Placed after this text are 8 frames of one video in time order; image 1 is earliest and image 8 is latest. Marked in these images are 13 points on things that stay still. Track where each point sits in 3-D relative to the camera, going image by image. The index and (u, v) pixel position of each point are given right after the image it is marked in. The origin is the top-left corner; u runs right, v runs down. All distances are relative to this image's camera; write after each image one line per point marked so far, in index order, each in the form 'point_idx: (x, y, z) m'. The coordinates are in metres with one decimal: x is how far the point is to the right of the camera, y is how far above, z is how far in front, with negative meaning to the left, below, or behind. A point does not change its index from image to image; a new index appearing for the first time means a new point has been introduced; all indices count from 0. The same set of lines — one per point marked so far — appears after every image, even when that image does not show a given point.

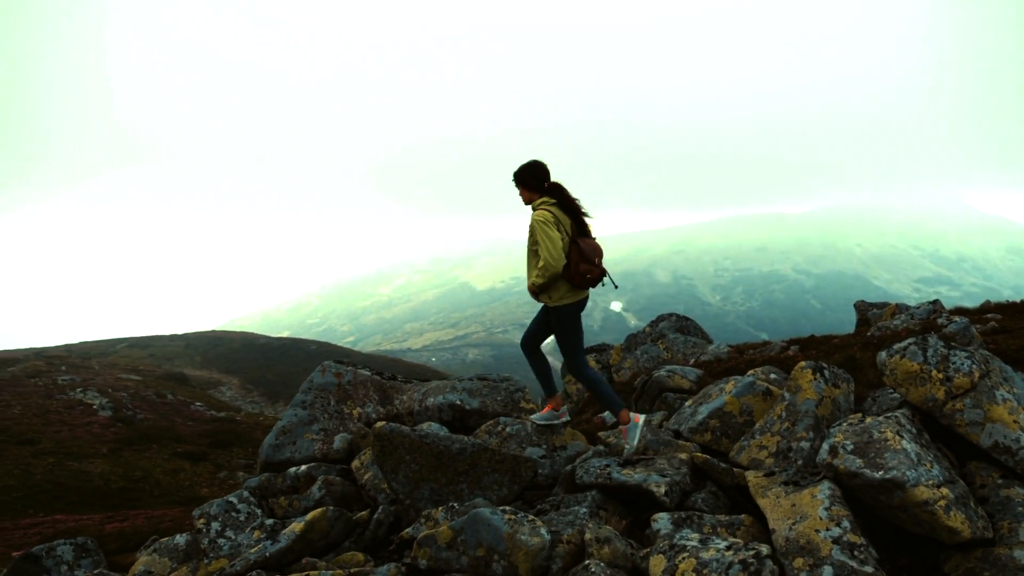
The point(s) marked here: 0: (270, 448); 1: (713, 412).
0: (-6.1, -4.0, +14.4) m
1: (+4.5, -2.8, +12.8) m
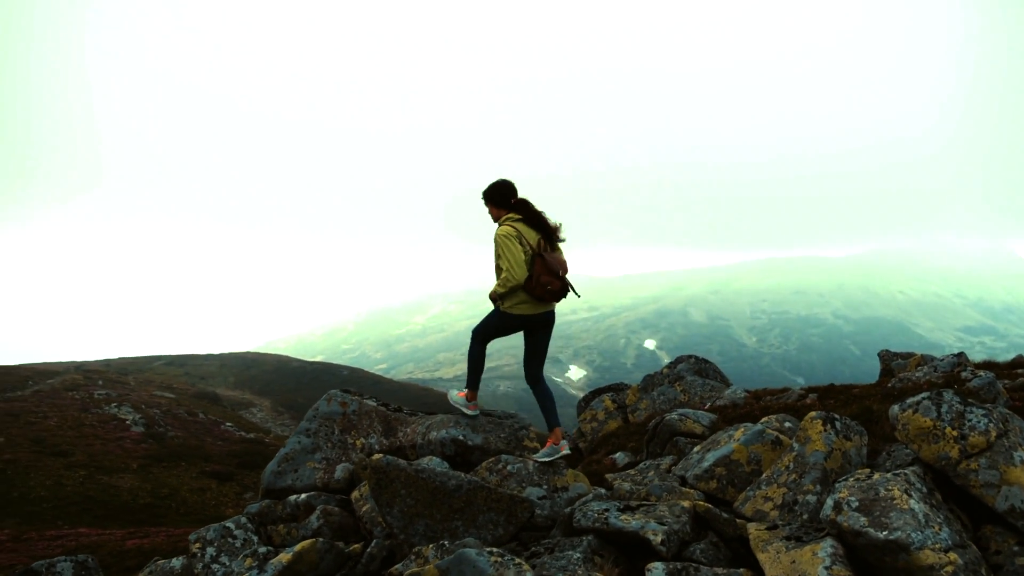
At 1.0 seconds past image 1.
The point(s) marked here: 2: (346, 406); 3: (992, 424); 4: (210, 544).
0: (-6.0, -4.7, +14.4) m
1: (+4.5, -3.7, +12.5) m
2: (-4.5, -3.2, +15.3) m
3: (+7.9, -2.2, +9.4) m
4: (-6.6, -5.6, +12.6) m
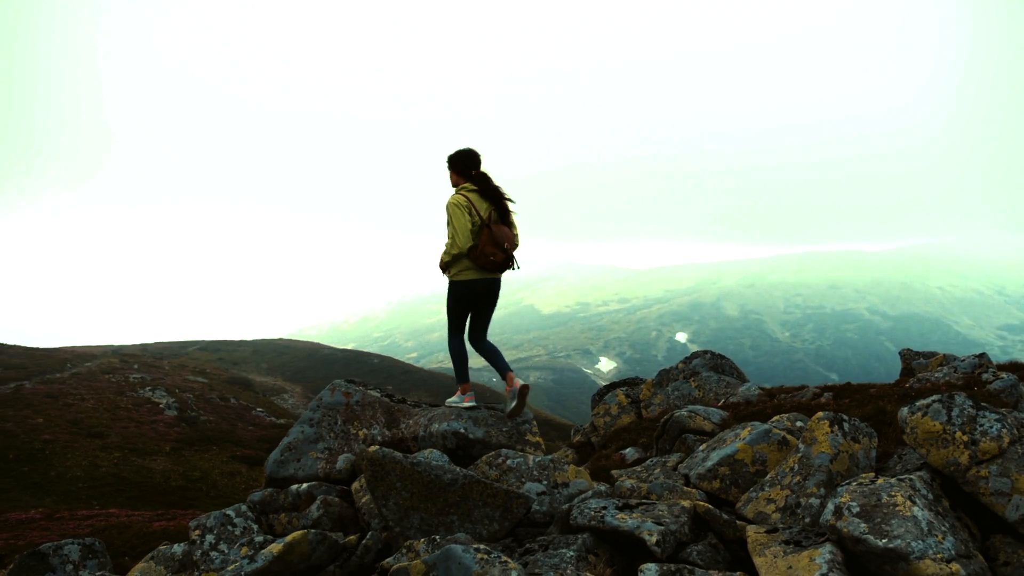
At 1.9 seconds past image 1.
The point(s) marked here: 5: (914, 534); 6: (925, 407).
0: (-6.0, -4.4, +14.5) m
1: (+4.5, -3.6, +12.2) m
2: (-4.4, -2.9, +15.3) m
3: (+7.7, -2.2, +9.0) m
4: (-6.7, -5.4, +12.7) m
5: (+5.4, -3.4, +7.8) m
6: (+7.1, -2.0, +9.8) m
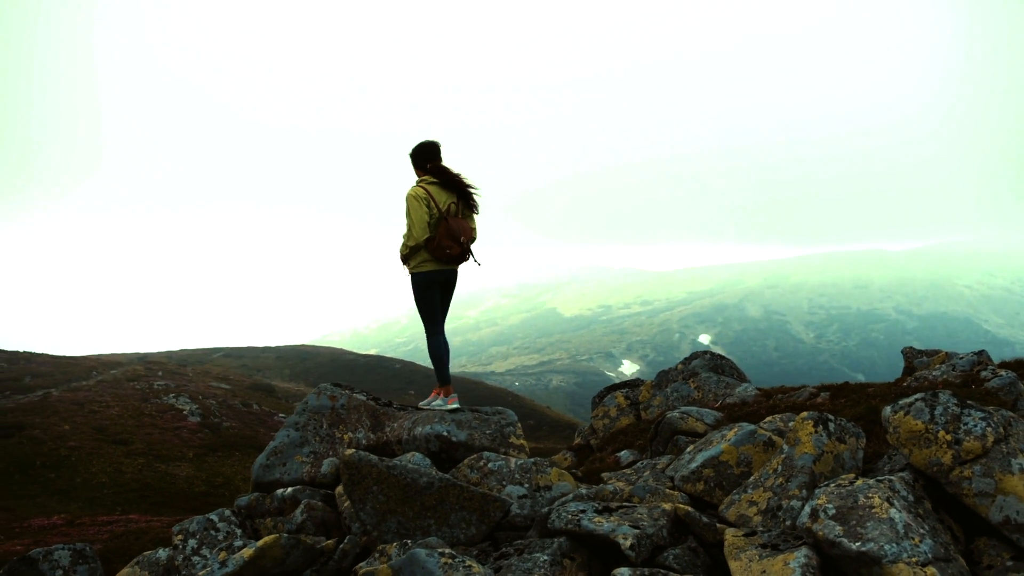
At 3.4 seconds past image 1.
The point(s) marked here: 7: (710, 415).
0: (-6.4, -4.5, +14.5) m
1: (+4.0, -3.6, +11.9) m
2: (-4.8, -3.0, +15.2) m
3: (+7.2, -2.1, +8.7) m
4: (-7.0, -5.5, +12.7) m
5: (+4.9, -3.3, +7.5) m
6: (+6.6, -1.9, +9.5) m
7: (+6.0, -3.8, +17.4) m
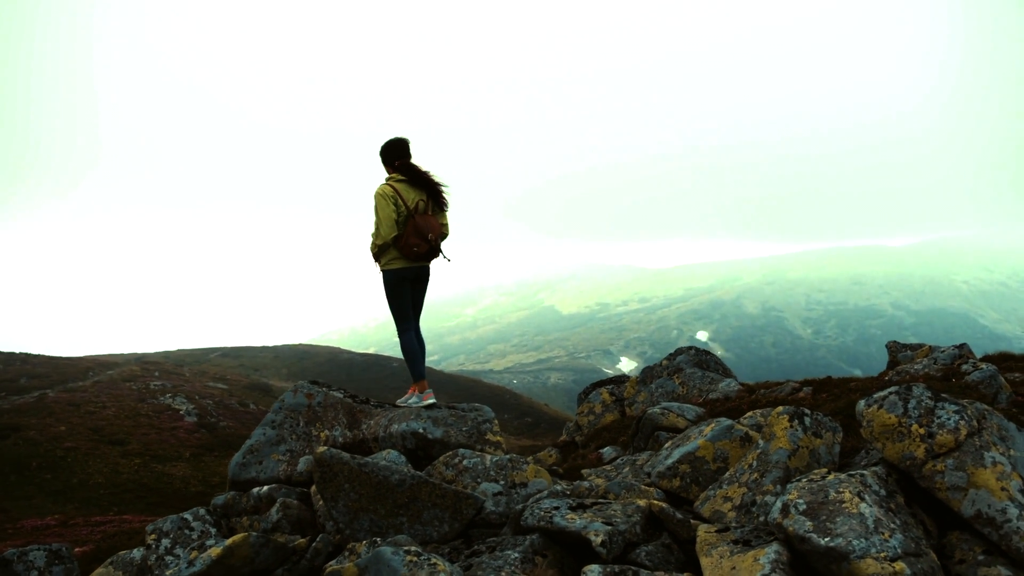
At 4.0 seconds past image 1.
0: (-6.9, -4.4, +14.3) m
1: (+3.5, -3.5, +11.8) m
2: (-5.3, -2.9, +15.1) m
3: (+6.7, -2.0, +8.5) m
4: (-7.6, -5.4, +12.5) m
5: (+4.4, -3.2, +7.4) m
6: (+6.1, -1.8, +9.4) m
7: (+5.4, -3.7, +17.3) m
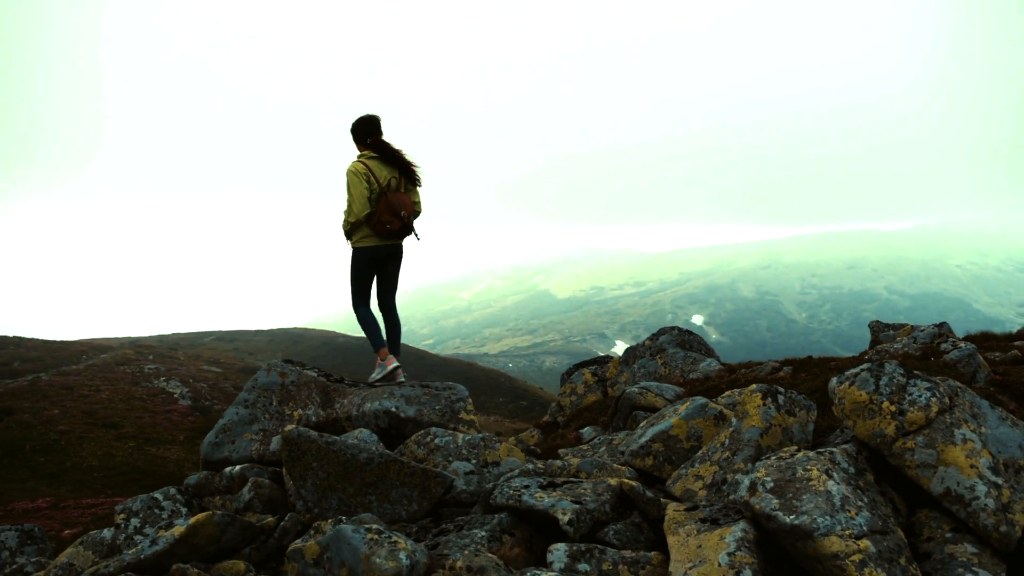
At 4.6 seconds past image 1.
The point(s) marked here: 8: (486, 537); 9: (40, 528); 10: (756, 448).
0: (-7.5, -3.9, +14.0) m
1: (+3.0, -3.0, +11.6) m
2: (-5.9, -2.3, +14.8) m
3: (+6.2, -1.6, +8.4) m
4: (-8.1, -4.9, +12.3) m
5: (+3.9, -2.8, +7.2) m
6: (+5.6, -1.4, +9.3) m
7: (+4.8, -3.1, +17.1) m
8: (-0.4, -4.0, +9.2) m
9: (-12.7, -6.4, +15.3) m
10: (+4.2, -2.7, +9.8) m
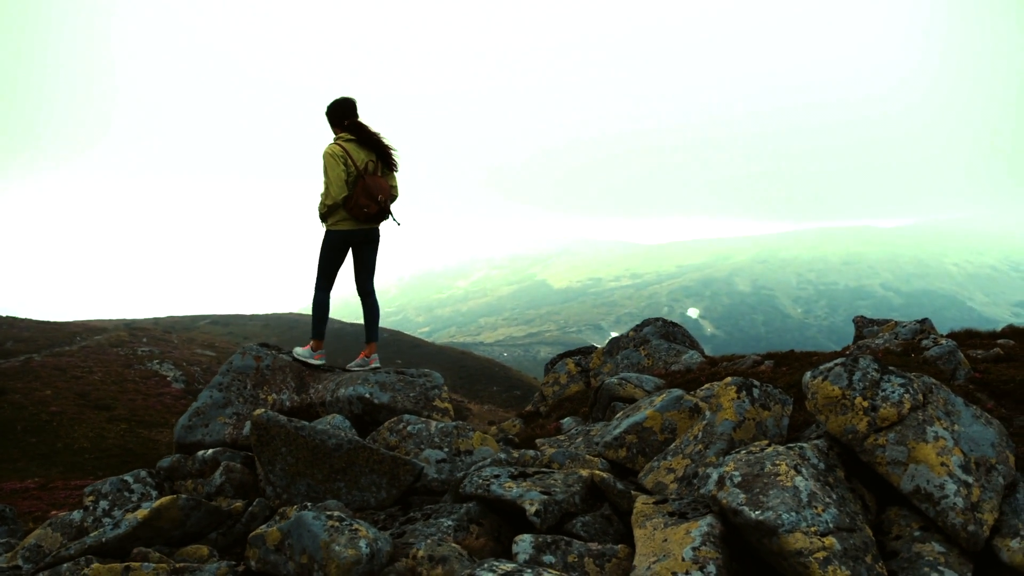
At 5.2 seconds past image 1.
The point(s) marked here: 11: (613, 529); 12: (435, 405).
0: (-8.0, -3.4, +13.8) m
1: (+2.5, -2.8, +11.5) m
2: (-6.4, -1.8, +14.6) m
3: (+5.8, -1.6, +8.3) m
4: (-8.7, -4.4, +12.1) m
5: (+3.4, -2.7, +7.1) m
6: (+5.1, -1.3, +9.1) m
7: (+4.2, -2.8, +17.0) m
8: (-1.0, -3.8, +9.1) m
9: (-13.3, -5.8, +15.1) m
10: (+3.7, -2.6, +9.7) m
11: (+1.6, -3.8, +9.2) m
12: (-1.7, -2.7, +13.3) m
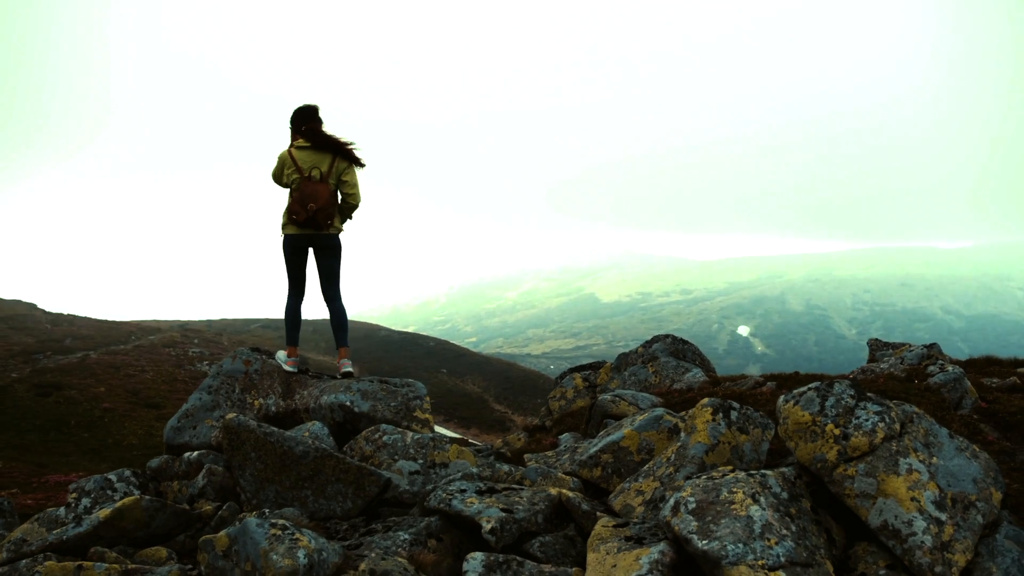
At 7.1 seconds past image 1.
0: (-8.4, -3.5, +14.0) m
1: (+1.9, -3.1, +11.2) m
2: (-6.8, -2.0, +14.7) m
3: (+5.1, -1.8, +7.8) m
4: (-9.2, -4.5, +12.3) m
5: (+2.7, -2.9, +6.7) m
6: (+4.5, -1.6, +8.7) m
7: (+4.0, -3.2, +16.6) m
8: (-1.6, -3.9, +8.9) m
9: (-13.7, -5.8, +15.6) m
10: (+3.0, -2.9, +9.3) m
11: (+0.9, -4.1, +8.8) m
12: (-2.1, -2.9, +13.1) m
